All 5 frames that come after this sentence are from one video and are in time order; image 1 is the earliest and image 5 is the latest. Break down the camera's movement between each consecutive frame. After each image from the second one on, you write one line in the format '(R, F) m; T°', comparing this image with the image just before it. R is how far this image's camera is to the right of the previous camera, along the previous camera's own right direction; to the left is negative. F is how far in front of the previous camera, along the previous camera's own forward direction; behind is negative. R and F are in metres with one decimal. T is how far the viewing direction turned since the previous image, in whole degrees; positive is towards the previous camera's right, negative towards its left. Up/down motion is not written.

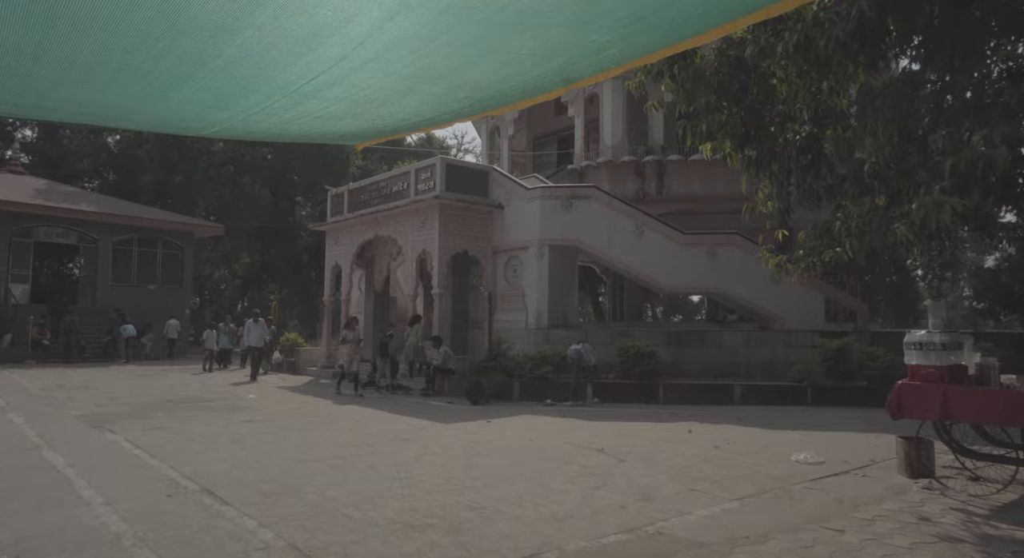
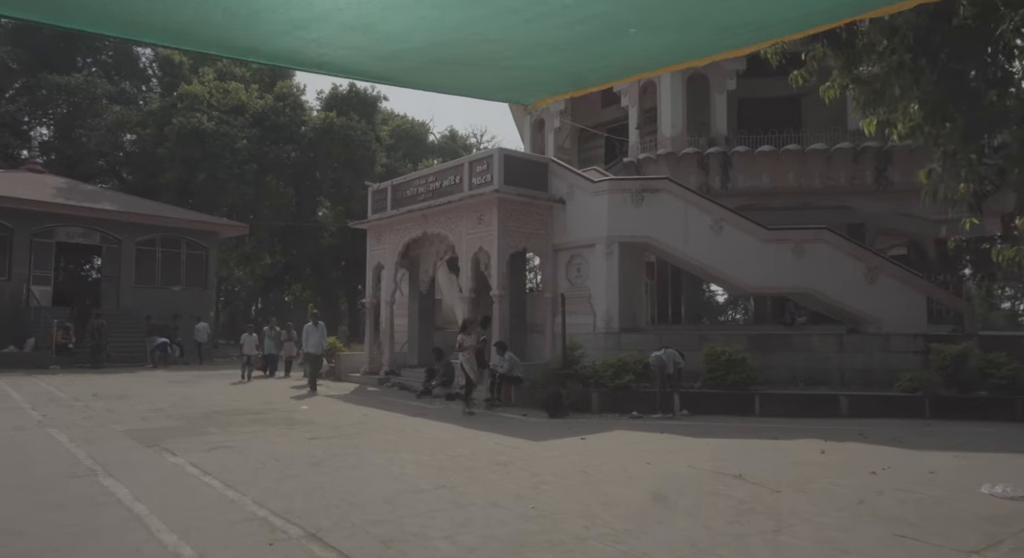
(-1.2, +1.1) m; -1°
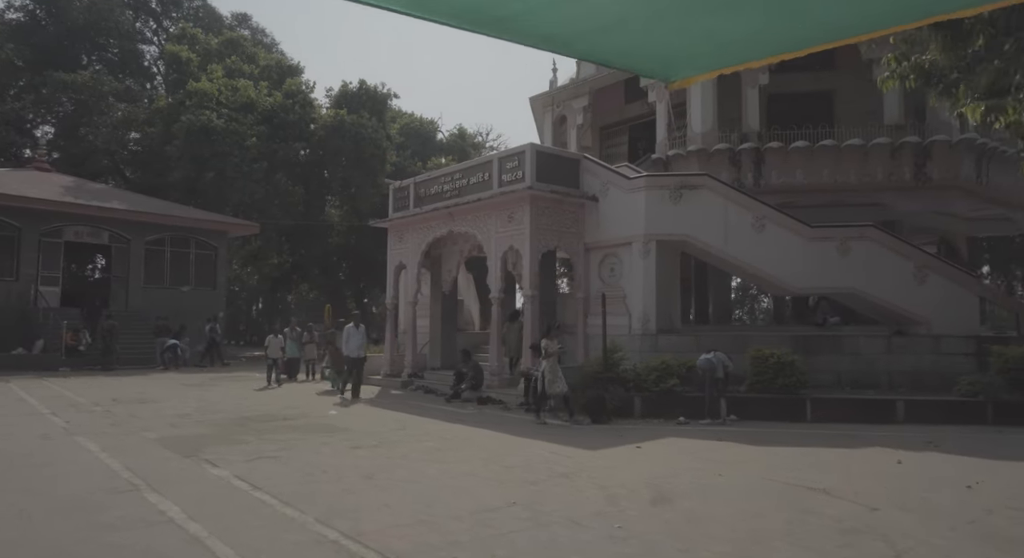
(-0.7, +0.5) m; 0°
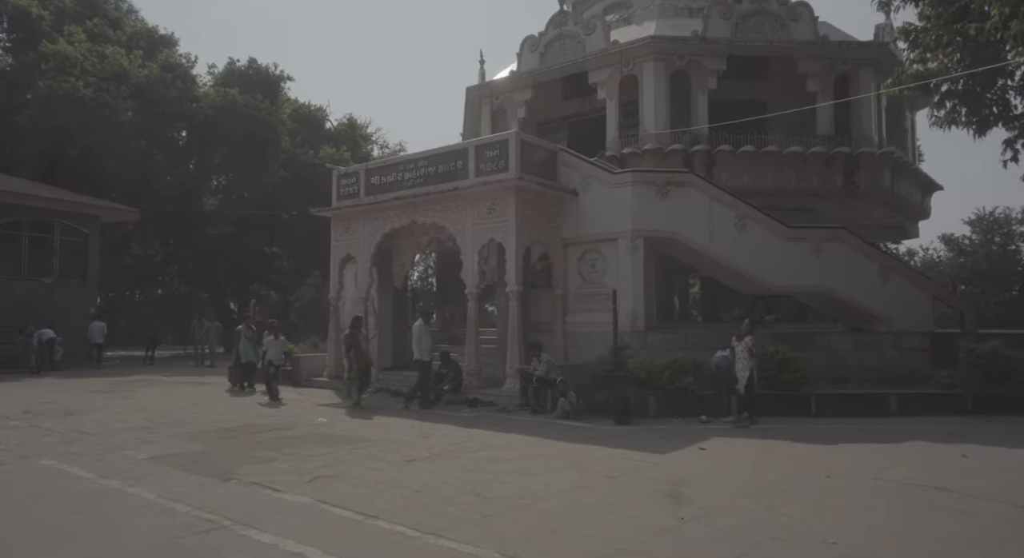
(-2.3, +1.0) m; +12°
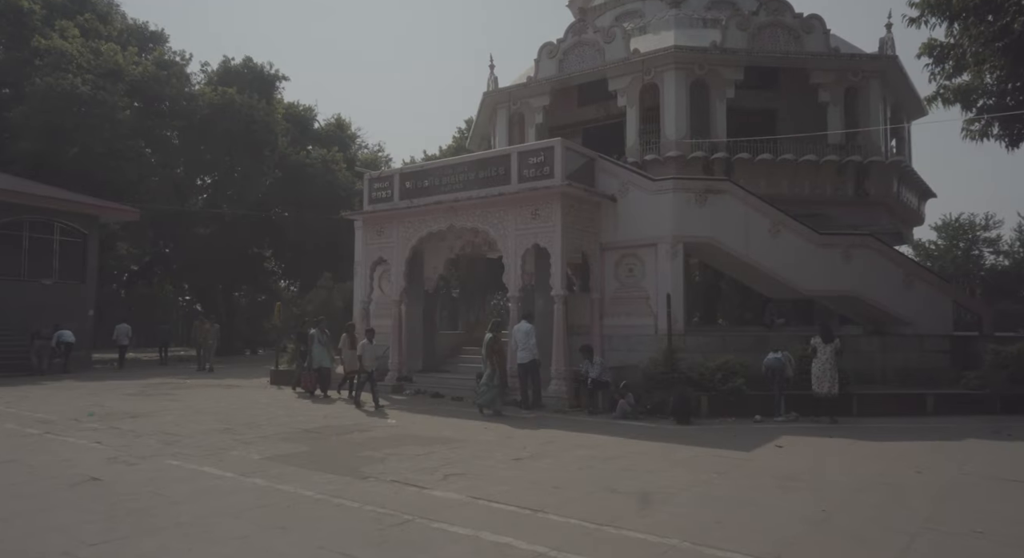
(-1.5, -0.3) m; +3°
